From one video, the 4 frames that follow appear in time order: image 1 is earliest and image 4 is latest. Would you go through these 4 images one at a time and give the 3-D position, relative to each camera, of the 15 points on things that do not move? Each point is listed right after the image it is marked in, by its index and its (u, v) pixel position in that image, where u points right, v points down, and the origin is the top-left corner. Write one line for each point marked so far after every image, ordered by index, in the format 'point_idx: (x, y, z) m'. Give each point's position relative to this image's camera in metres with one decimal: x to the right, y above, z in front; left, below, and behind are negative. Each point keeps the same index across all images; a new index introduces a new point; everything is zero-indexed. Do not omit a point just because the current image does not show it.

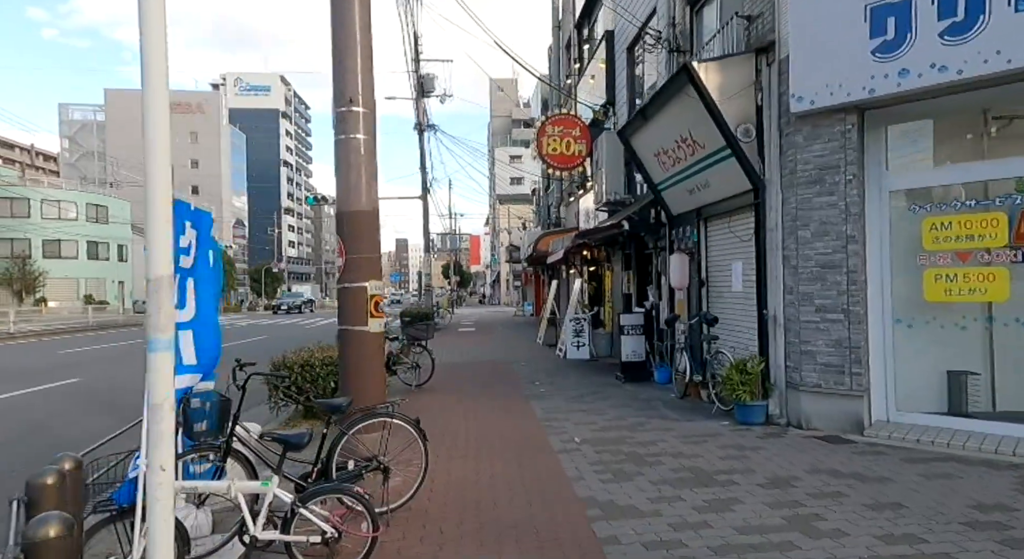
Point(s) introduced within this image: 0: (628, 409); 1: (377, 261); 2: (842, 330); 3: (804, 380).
0: (+1.5, -1.7, +8.9) m
1: (-1.2, +0.2, +6.0) m
2: (+3.3, -0.5, +6.7) m
3: (+3.0, -1.0, +7.0) m
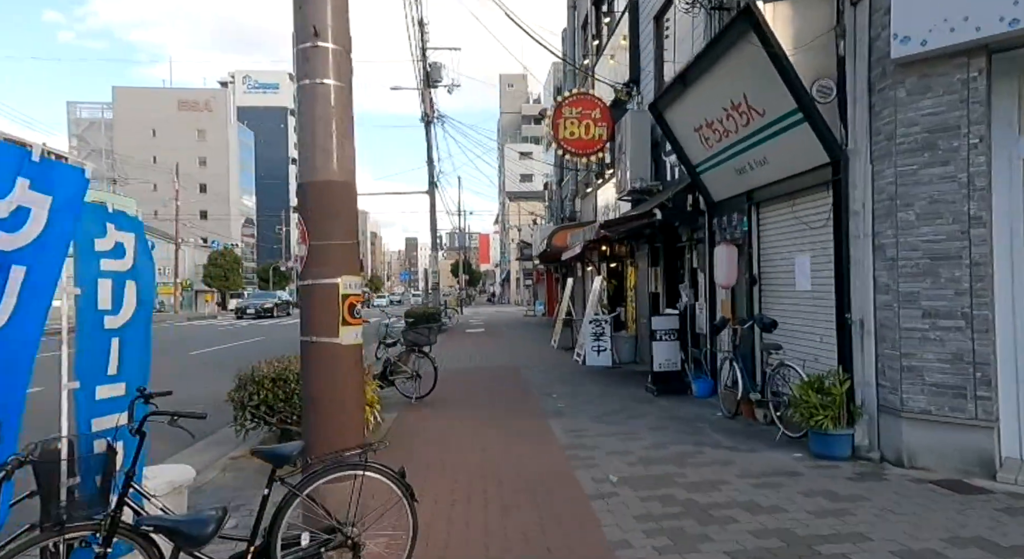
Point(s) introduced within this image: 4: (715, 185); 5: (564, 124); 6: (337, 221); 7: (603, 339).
0: (+1.7, -1.7, +7.4) m
1: (-1.0, +0.2, +4.5) m
2: (+3.4, -0.5, +5.1) m
3: (+3.1, -1.0, +5.4) m
4: (+2.8, +1.3, +9.2) m
5: (+1.1, +3.3, +14.7) m
6: (-1.1, +0.4, +4.4) m
7: (+1.8, -1.2, +14.0) m
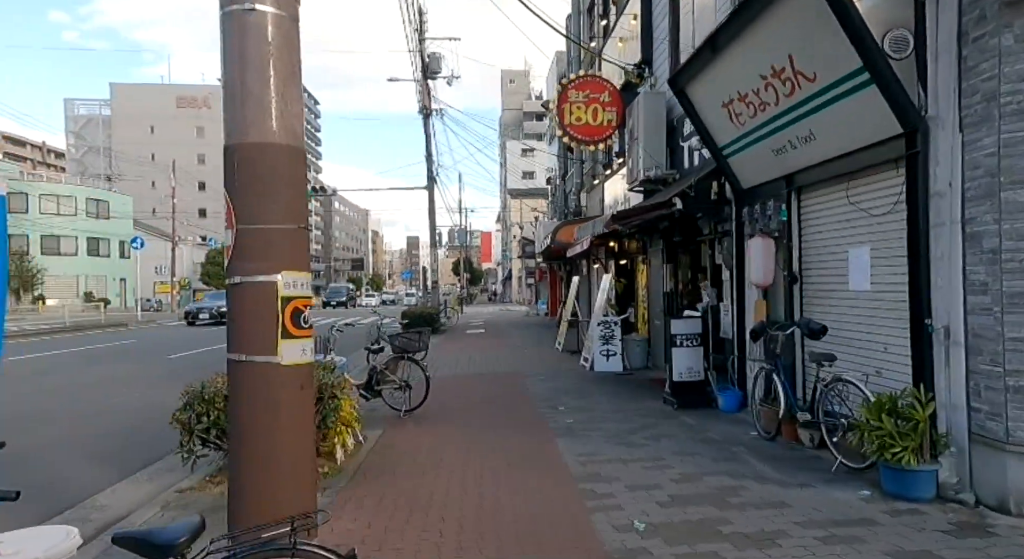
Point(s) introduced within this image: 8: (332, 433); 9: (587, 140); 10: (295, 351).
0: (+1.7, -1.6, +6.2) m
1: (-1.0, +0.2, +3.3) m
2: (+3.4, -0.4, +4.0) m
3: (+3.1, -1.0, +4.3) m
4: (+2.8, +1.3, +8.1) m
5: (+1.1, +3.4, +13.5) m
6: (-1.1, +0.4, +3.3) m
7: (+1.9, -1.2, +12.9) m
8: (-1.7, -1.5, +6.5) m
9: (+1.5, +2.8, +13.6) m
10: (-1.0, -0.3, +3.3) m
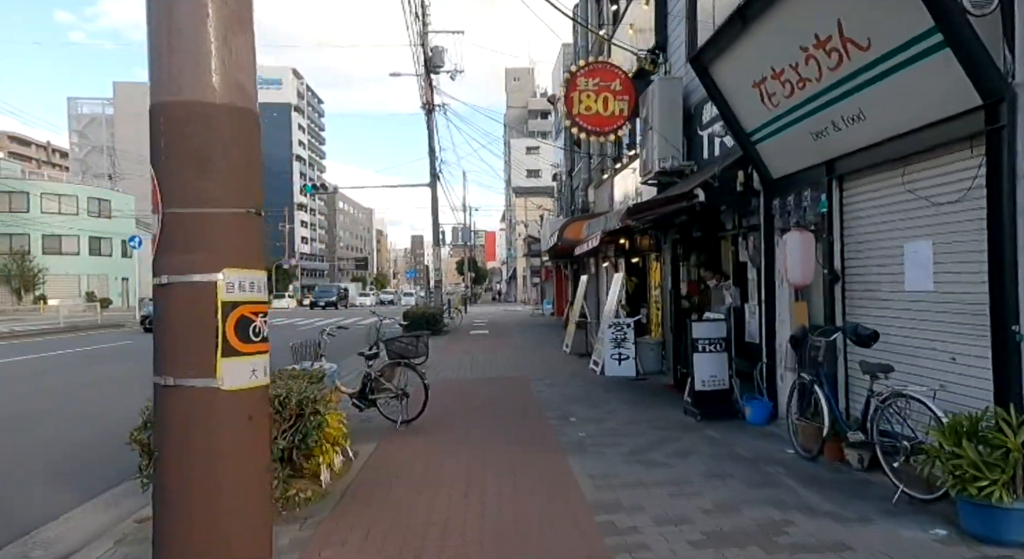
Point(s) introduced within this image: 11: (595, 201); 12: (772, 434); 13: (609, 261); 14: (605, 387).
0: (+1.8, -1.6, +5.5) m
1: (-1.0, +0.2, +2.6) m
2: (+3.4, -0.4, +3.2) m
3: (+3.2, -1.0, +3.5) m
4: (+2.9, +1.3, +7.3) m
5: (+1.2, +3.4, +12.8) m
6: (-1.1, +0.4, +2.5) m
7: (+2.0, -1.2, +12.1) m
8: (-1.6, -1.5, +5.7) m
9: (+1.6, +2.8, +12.8) m
10: (-1.0, -0.3, +2.5) m
11: (+2.4, +2.3, +19.8) m
12: (+2.7, -1.6, +7.1) m
13: (+2.5, +0.5, +17.4) m
14: (+1.5, -1.8, +11.3) m
